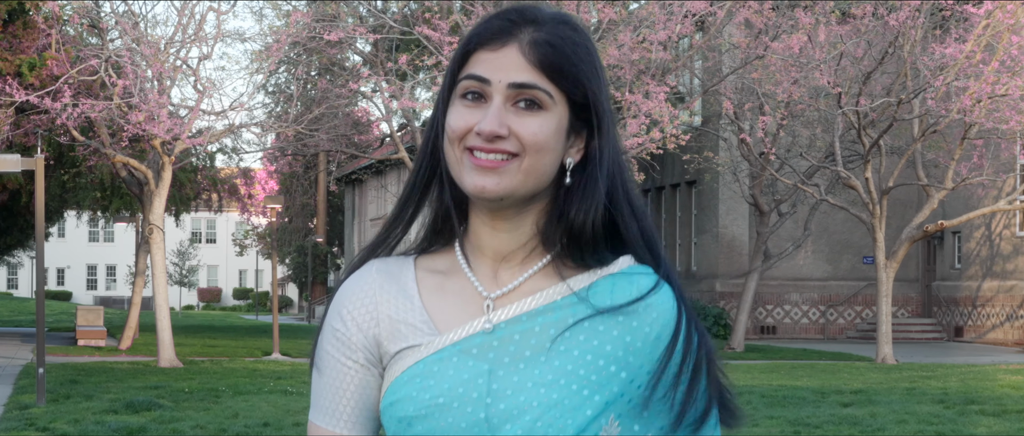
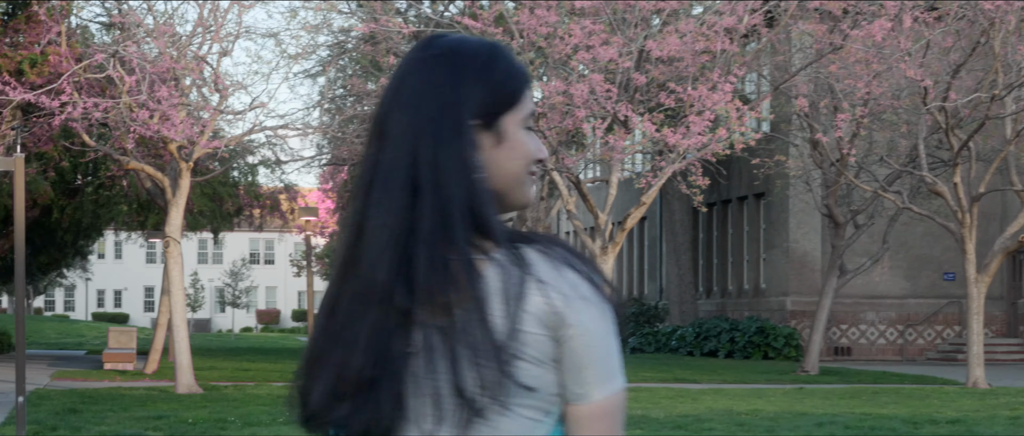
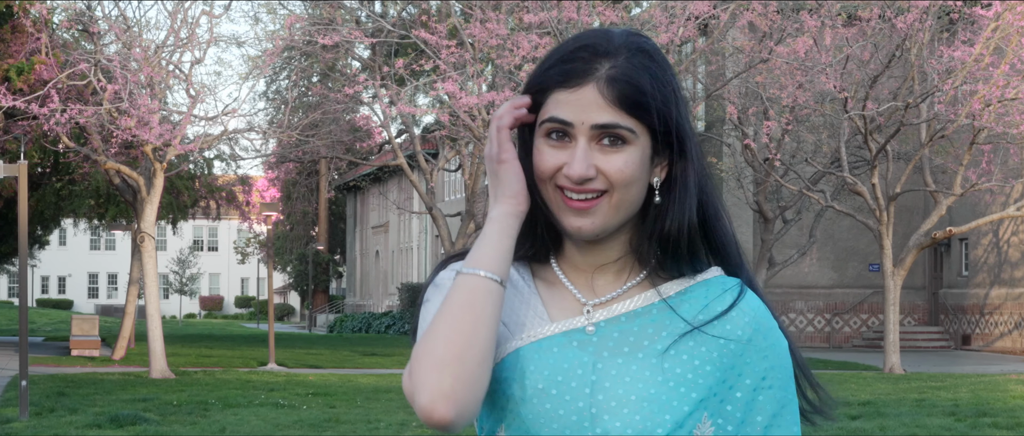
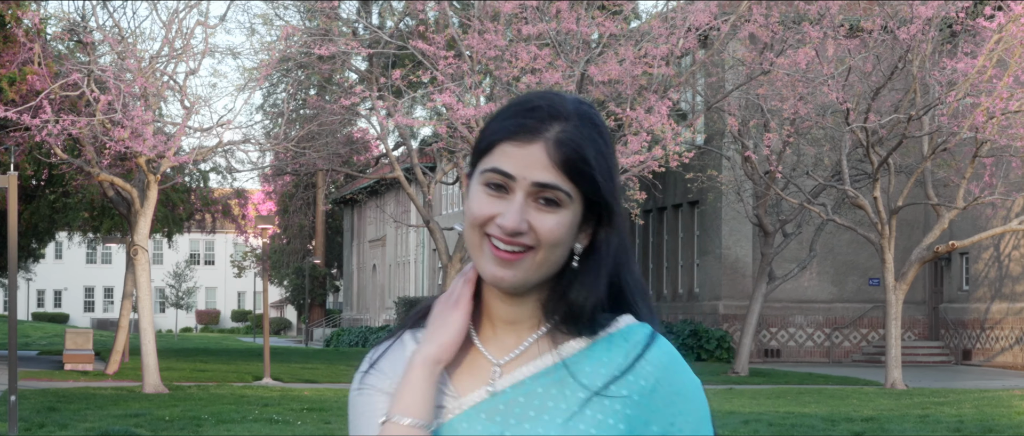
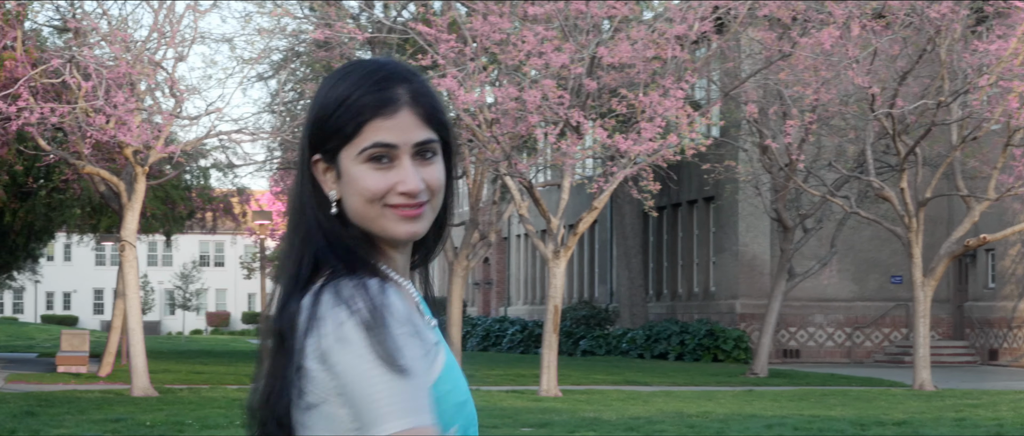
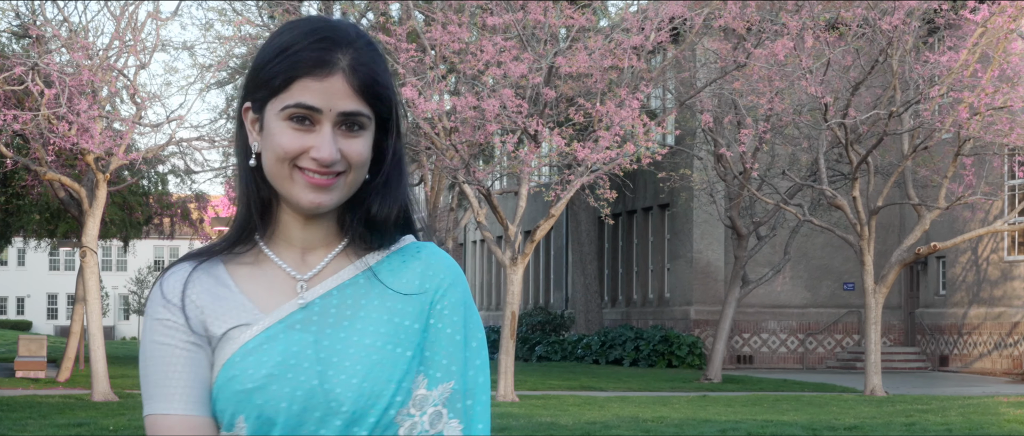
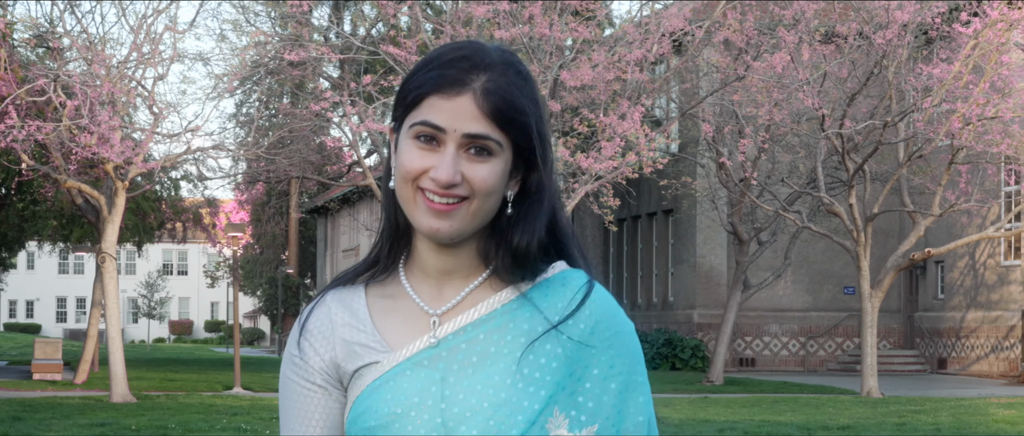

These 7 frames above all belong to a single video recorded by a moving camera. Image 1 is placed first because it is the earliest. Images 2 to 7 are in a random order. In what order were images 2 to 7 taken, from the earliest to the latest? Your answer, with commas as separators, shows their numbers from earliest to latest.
3, 4, 7, 6, 5, 2
